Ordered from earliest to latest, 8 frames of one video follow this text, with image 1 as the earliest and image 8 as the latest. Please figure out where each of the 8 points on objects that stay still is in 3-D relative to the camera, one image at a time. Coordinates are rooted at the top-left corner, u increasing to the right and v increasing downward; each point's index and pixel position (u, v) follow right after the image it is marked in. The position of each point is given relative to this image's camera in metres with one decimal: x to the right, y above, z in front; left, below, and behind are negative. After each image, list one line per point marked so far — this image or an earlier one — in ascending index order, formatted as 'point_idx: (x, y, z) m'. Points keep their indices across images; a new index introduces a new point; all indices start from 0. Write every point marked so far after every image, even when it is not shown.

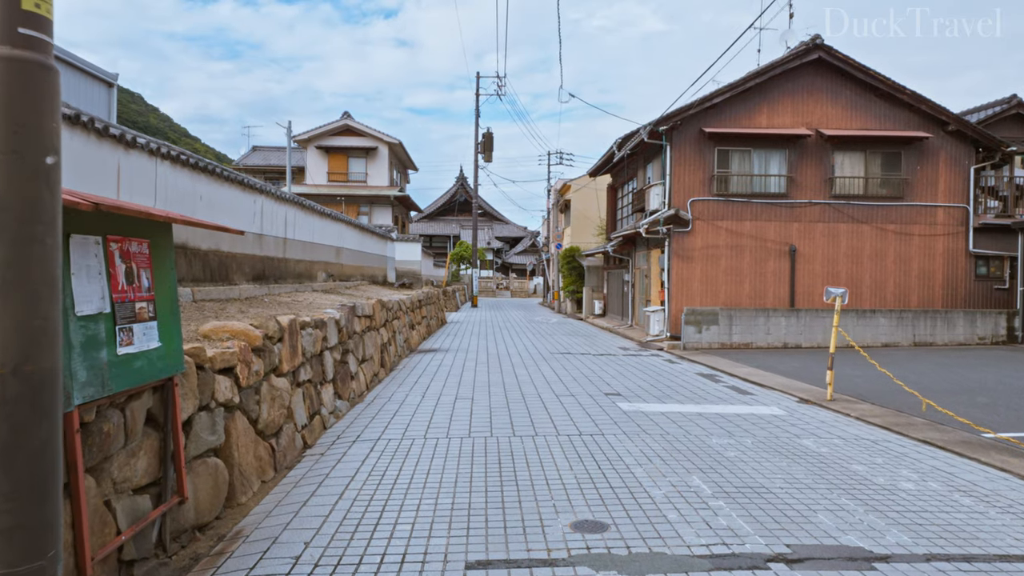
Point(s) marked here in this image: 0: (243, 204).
0: (-3.5, +1.1, +8.8) m
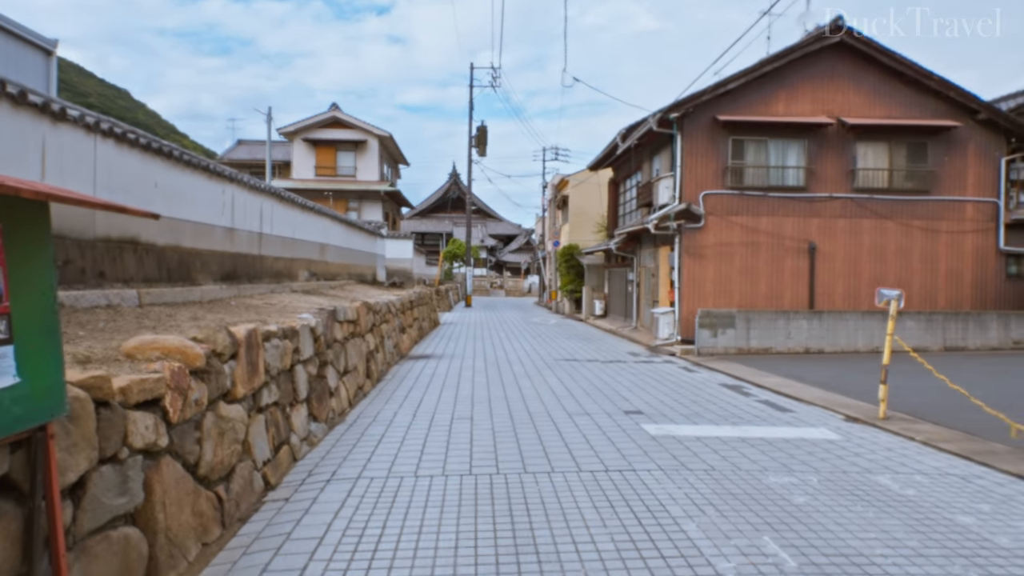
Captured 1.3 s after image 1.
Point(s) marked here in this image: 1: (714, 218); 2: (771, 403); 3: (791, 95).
0: (-3.4, +1.1, +7.8) m
1: (+3.8, +1.3, +13.0) m
2: (+2.7, -1.2, +7.0) m
3: (+5.4, +3.7, +13.1) m
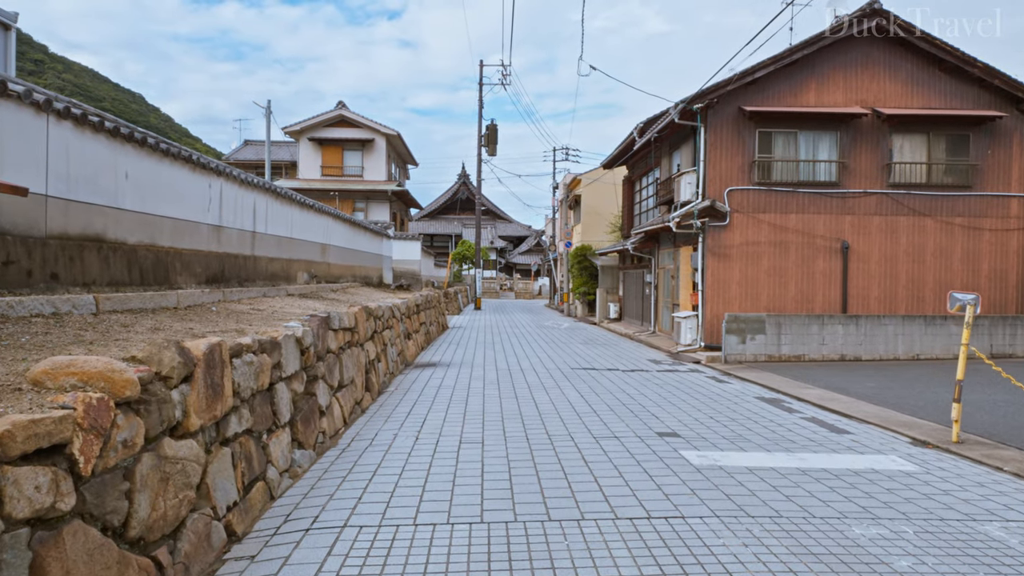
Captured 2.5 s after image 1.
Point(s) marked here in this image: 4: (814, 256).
0: (-3.3, +1.0, +7.0) m
1: (+4.0, +1.3, +12.1) m
2: (+2.8, -1.2, +6.2) m
3: (+5.6, +3.7, +12.2) m
4: (+5.4, +0.6, +12.2) m
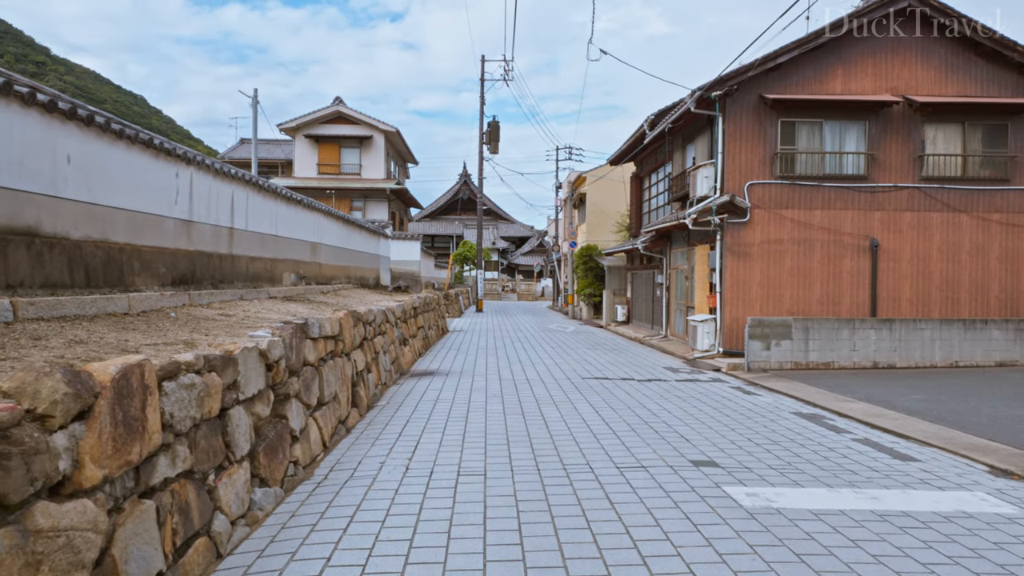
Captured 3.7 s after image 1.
0: (-3.2, +1.0, +6.2) m
1: (+4.1, +1.3, +11.3) m
2: (+2.9, -1.2, +5.3) m
3: (+5.7, +3.6, +11.4) m
4: (+5.4, +0.5, +11.3) m
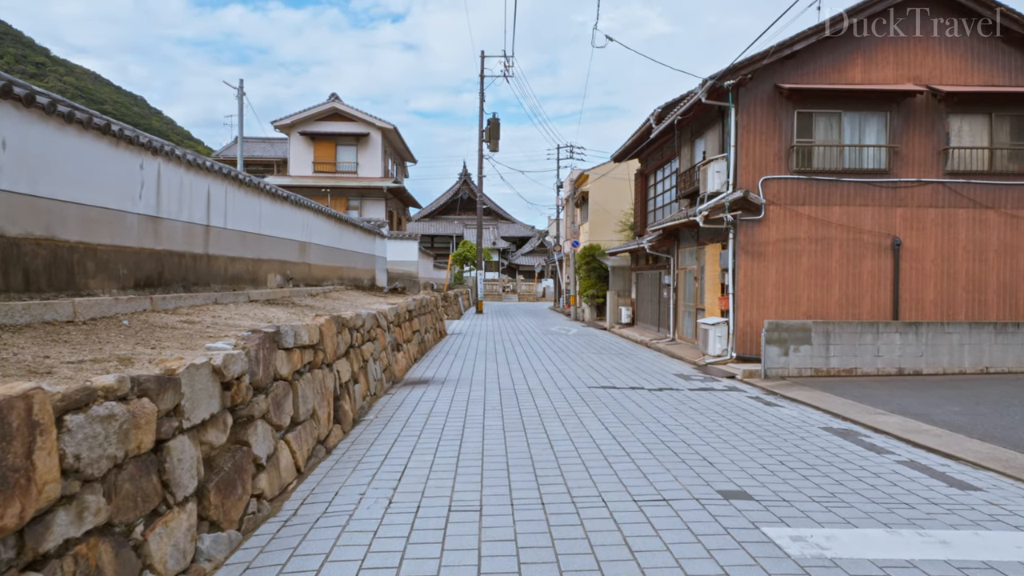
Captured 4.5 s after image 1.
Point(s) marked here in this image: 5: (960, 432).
0: (-3.2, +1.0, +5.6) m
1: (+4.1, +1.2, +10.6) m
2: (+2.9, -1.3, +4.7) m
3: (+5.7, +3.6, +10.8) m
4: (+5.5, +0.5, +10.7) m
5: (+3.9, -1.2, +5.9) m
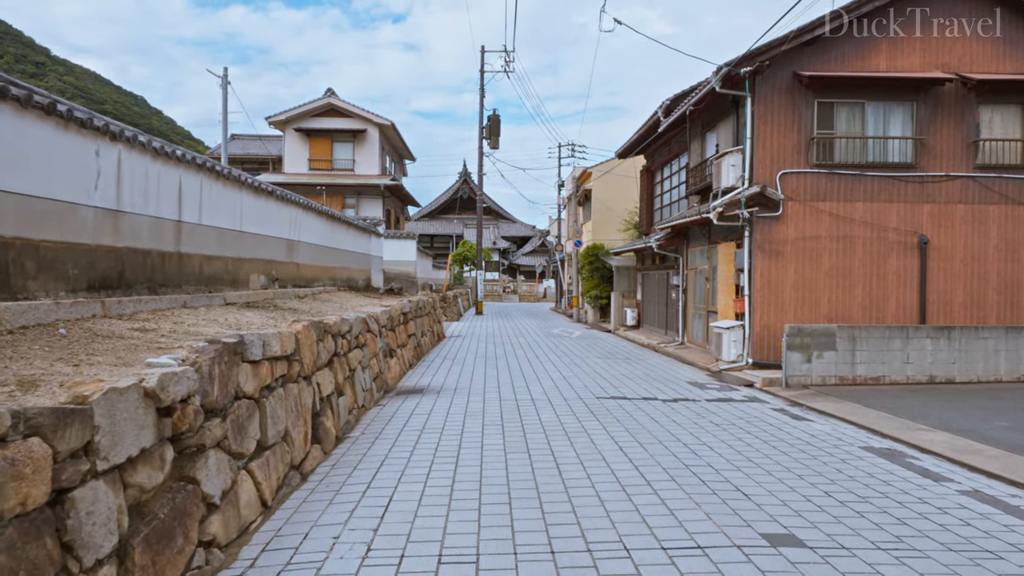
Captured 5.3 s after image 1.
0: (-3.2, +1.0, +4.9) m
1: (+4.1, +1.2, +10.0) m
2: (+2.9, -1.3, +4.0) m
3: (+5.7, +3.6, +10.1) m
4: (+5.5, +0.5, +10.0) m
5: (+3.9, -1.3, +5.3) m
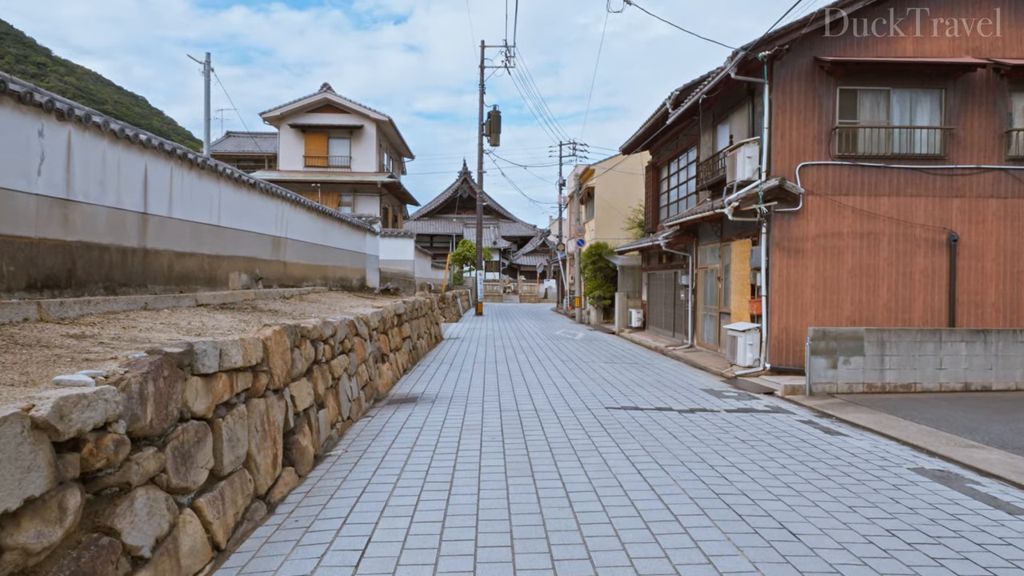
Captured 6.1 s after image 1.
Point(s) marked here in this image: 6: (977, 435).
0: (-3.2, +1.0, +4.3) m
1: (+4.2, +1.2, +9.3) m
2: (+2.9, -1.3, +3.4) m
3: (+5.7, +3.6, +9.4) m
4: (+5.5, +0.5, +9.3) m
5: (+3.9, -1.3, +4.6) m
6: (+4.0, -1.3, +5.9) m
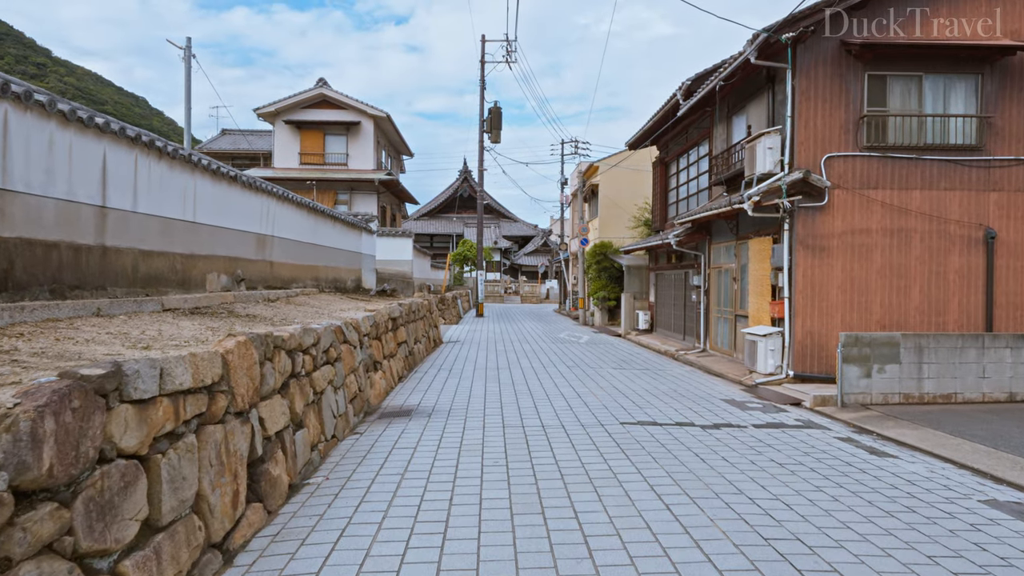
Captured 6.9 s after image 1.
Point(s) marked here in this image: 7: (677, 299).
0: (-3.2, +1.0, +3.6) m
1: (+4.2, +1.2, +8.6) m
2: (+2.9, -1.3, +2.7) m
3: (+5.7, +3.6, +8.8) m
4: (+5.5, +0.5, +8.7) m
5: (+4.0, -1.3, +3.9) m
6: (+4.0, -1.3, +5.2) m
7: (+3.4, -0.2, +14.1) m
